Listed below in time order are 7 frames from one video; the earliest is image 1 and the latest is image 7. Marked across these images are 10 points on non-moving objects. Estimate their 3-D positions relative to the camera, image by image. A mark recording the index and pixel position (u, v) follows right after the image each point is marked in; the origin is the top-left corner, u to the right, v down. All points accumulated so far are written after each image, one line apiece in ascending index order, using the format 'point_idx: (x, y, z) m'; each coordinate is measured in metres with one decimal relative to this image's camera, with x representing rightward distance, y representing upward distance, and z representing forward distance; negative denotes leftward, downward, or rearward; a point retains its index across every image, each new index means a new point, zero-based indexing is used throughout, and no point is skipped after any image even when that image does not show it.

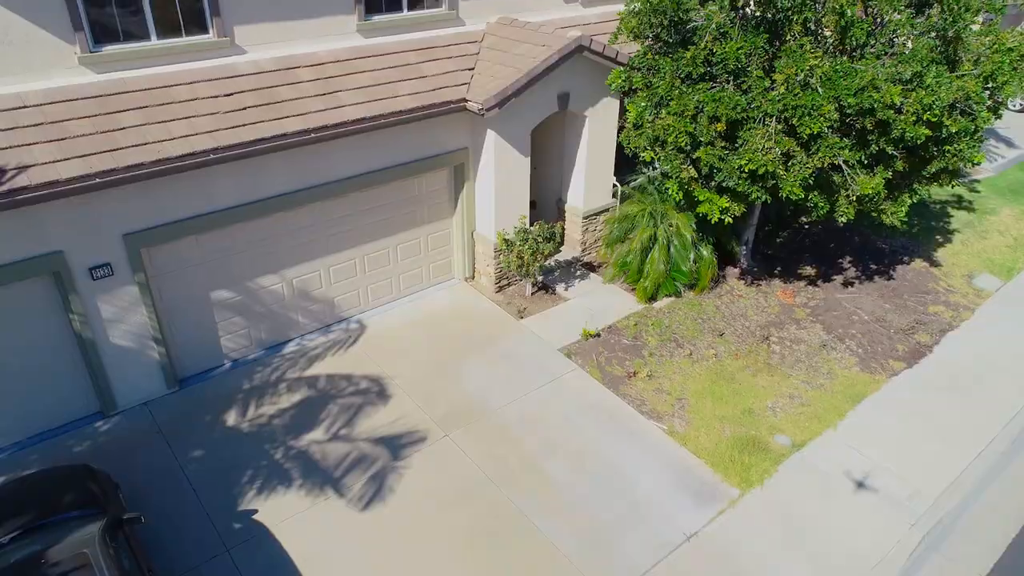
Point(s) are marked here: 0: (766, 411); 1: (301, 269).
0: (+3.7, -1.8, +10.5) m
1: (-3.2, +0.3, +10.9) m
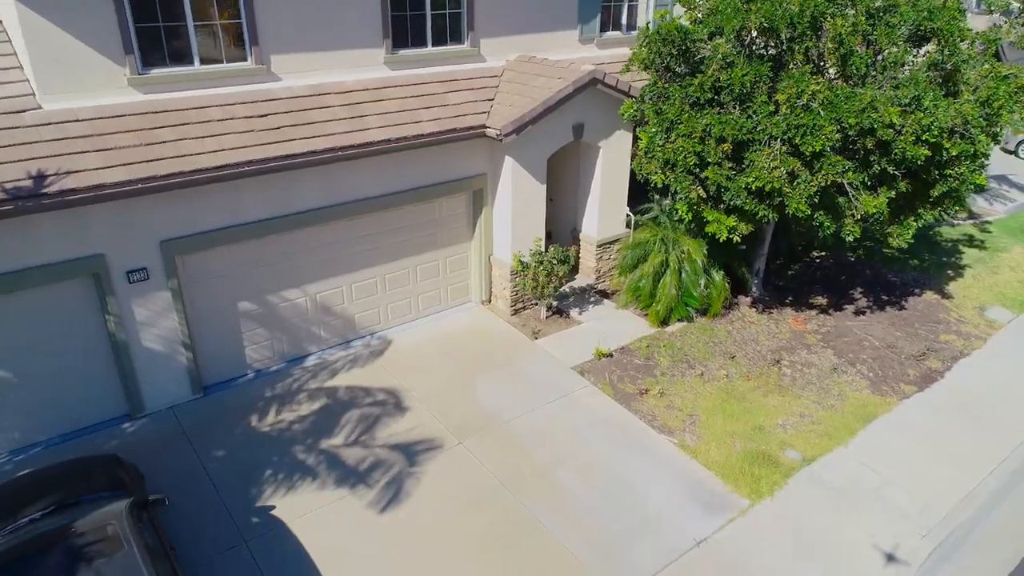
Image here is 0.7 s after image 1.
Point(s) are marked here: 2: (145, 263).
0: (+3.9, -2.0, +10.6) m
1: (-3.0, +0.1, +11.4) m
2: (-4.8, +0.3, +9.4) m
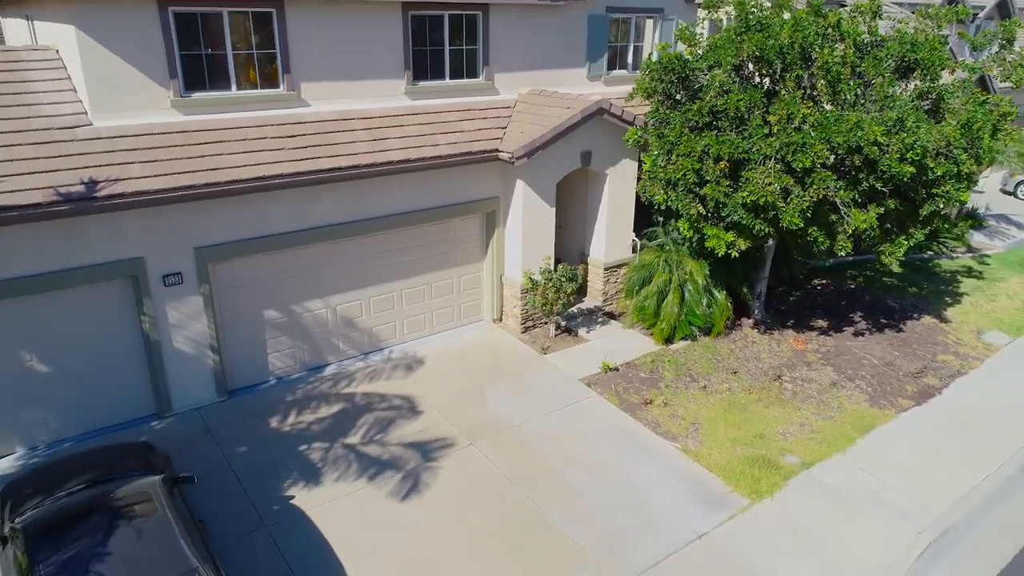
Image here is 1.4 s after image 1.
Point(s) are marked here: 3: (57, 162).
0: (+4.0, -2.2, +11.0) m
1: (-2.8, -0.1, +12.0) m
2: (-4.6, +0.3, +10.1) m
3: (-5.8, +1.6, +9.1) m
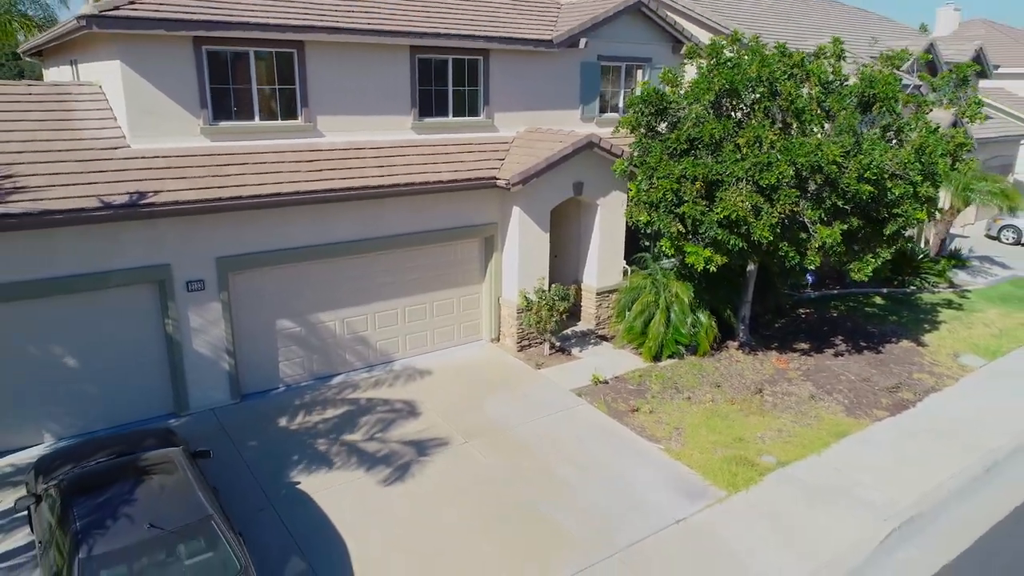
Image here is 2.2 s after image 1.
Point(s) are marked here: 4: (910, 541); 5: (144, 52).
0: (+3.9, -2.4, +11.6) m
1: (-2.9, -0.4, +12.9) m
2: (-4.7, +0.2, +11.0) m
3: (-5.9, +1.6, +10.2) m
4: (+5.2, -3.3, +9.4) m
5: (-5.5, +3.6, +10.9) m
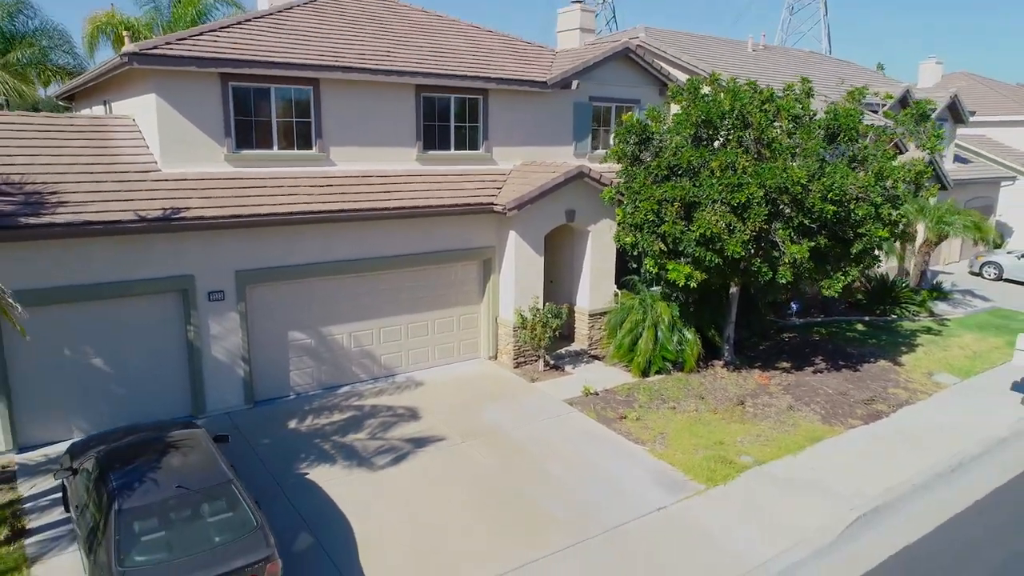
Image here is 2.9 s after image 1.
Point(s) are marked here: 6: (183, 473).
0: (+3.8, -2.6, +12.4) m
1: (-3.0, -0.7, +13.8) m
2: (-4.8, 0.0, +12.0) m
3: (-6.0, +1.5, +11.4) m
4: (+5.1, -3.3, +10.1) m
5: (-5.6, +3.4, +12.2) m
6: (-3.7, -2.0, +8.0) m
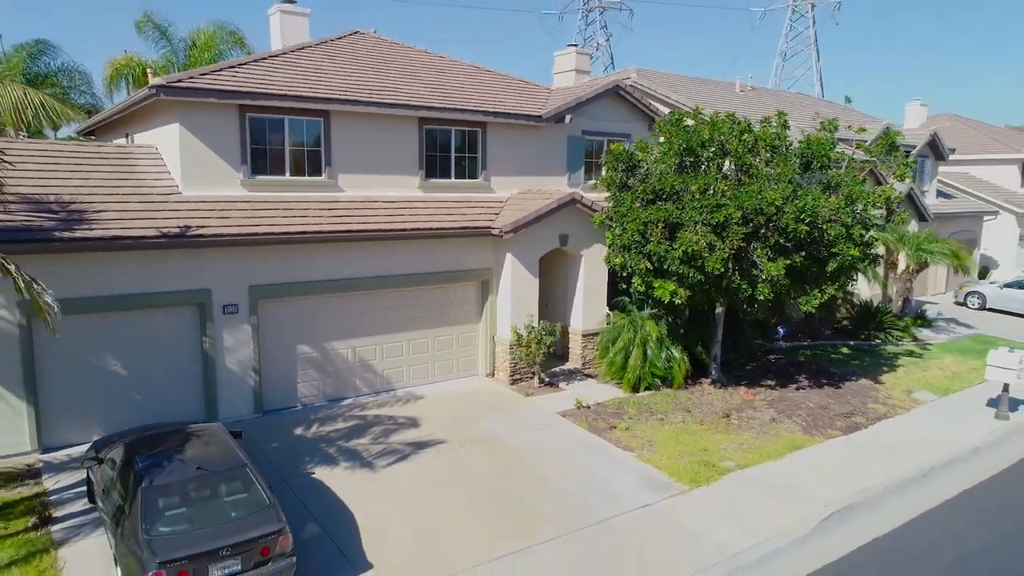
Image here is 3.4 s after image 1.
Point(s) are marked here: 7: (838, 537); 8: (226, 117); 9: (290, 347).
0: (+3.7, -2.9, +13.0) m
1: (-3.0, -1.1, +14.6) m
2: (-4.9, -0.2, +12.9) m
3: (-6.1, +1.3, +12.3) m
4: (+5.0, -3.5, +10.7) m
5: (-5.7, +3.1, +13.2) m
6: (-3.7, -2.1, +8.7) m
7: (+4.7, -3.6, +10.3) m
8: (-5.4, +3.2, +13.4) m
9: (-4.2, -1.1, +13.7) m
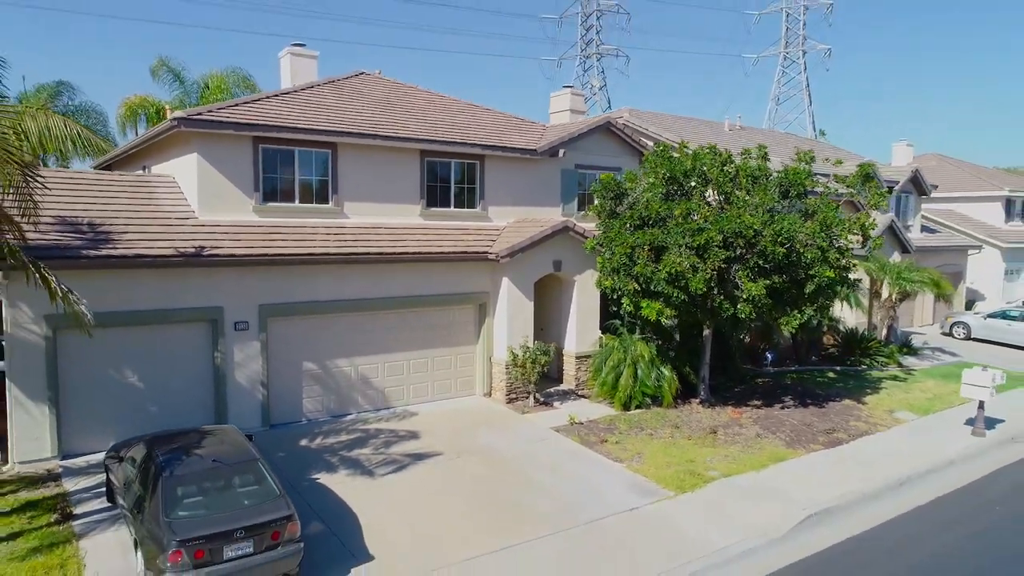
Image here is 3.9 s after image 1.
0: (+3.7, -3.3, +13.6) m
1: (-3.1, -1.5, +15.3) m
2: (-5.0, -0.6, +13.6) m
3: (-6.2, +1.0, +13.1) m
4: (+4.9, -3.7, +11.2) m
5: (-5.8, +2.8, +14.2) m
6: (-3.8, -2.2, +9.4) m
7: (+4.6, -3.8, +10.9) m
8: (-5.4, +2.8, +14.4) m
9: (-4.3, -1.5, +14.4) m
